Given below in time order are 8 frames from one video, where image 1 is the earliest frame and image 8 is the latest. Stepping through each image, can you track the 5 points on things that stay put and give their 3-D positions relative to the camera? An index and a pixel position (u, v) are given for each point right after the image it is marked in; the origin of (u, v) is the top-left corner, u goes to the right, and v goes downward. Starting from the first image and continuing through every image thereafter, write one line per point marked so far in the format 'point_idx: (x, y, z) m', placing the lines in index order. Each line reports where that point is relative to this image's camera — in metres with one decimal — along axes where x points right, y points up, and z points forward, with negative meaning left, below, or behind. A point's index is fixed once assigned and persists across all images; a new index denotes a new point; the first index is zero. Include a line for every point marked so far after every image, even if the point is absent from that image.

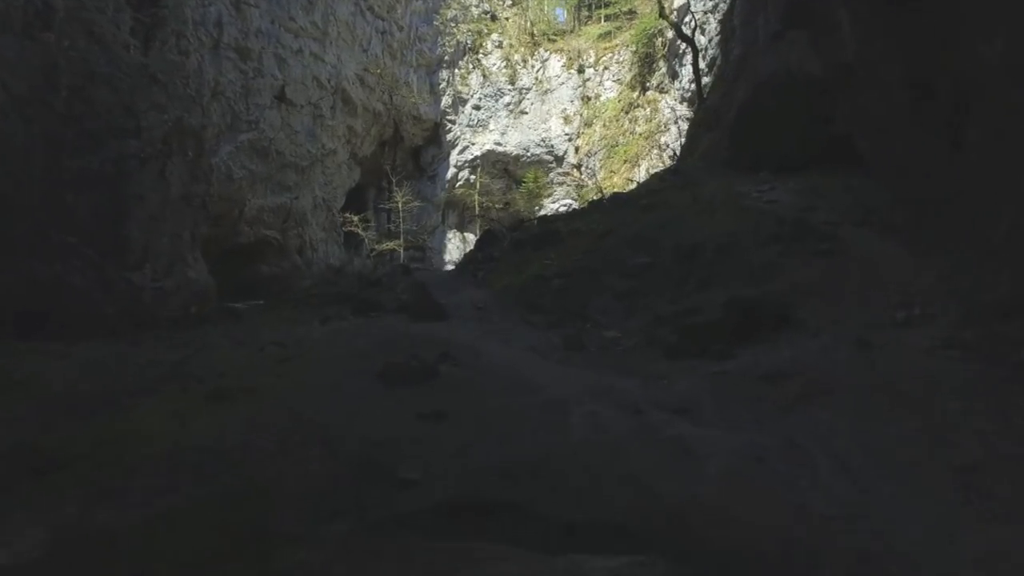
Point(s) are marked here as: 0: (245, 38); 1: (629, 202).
0: (-18.7, +17.6, +18.4) m
1: (+5.5, +3.7, +11.7) m
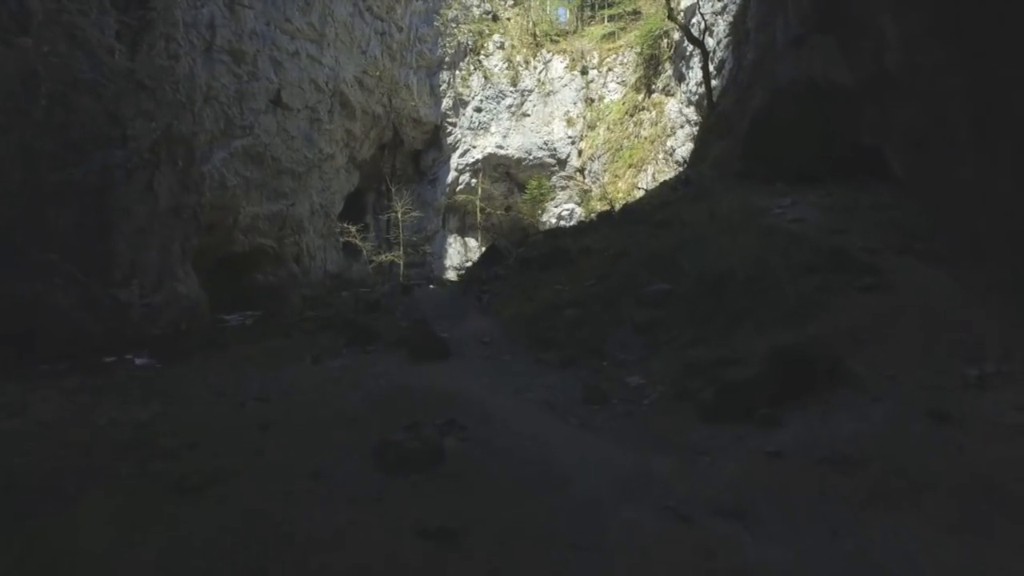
0: (-18.5, +16.8, +17.8) m
1: (+5.7, +2.9, +11.1) m
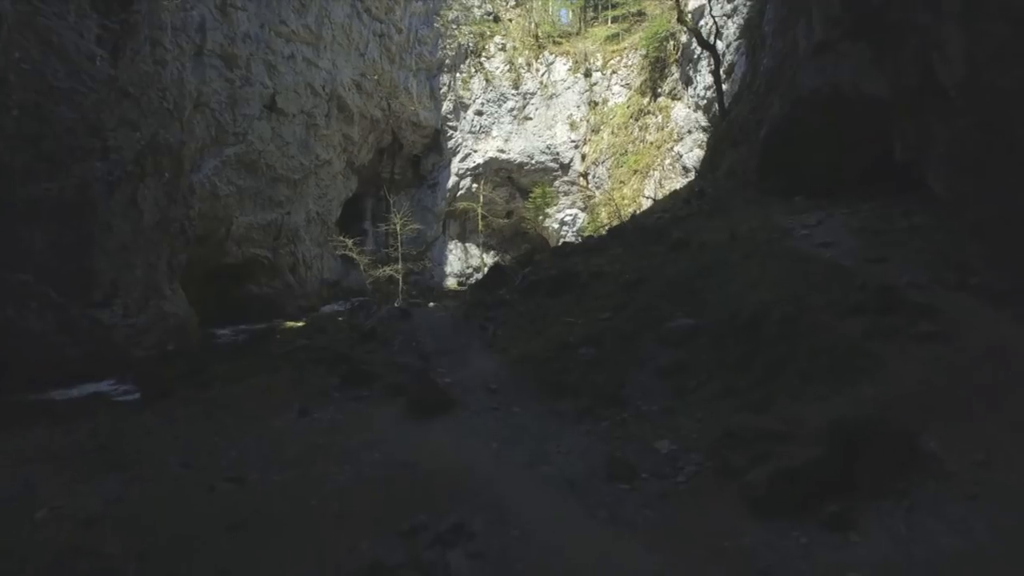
0: (-18.3, +15.9, +17.1) m
1: (+5.9, +2.0, +10.4) m
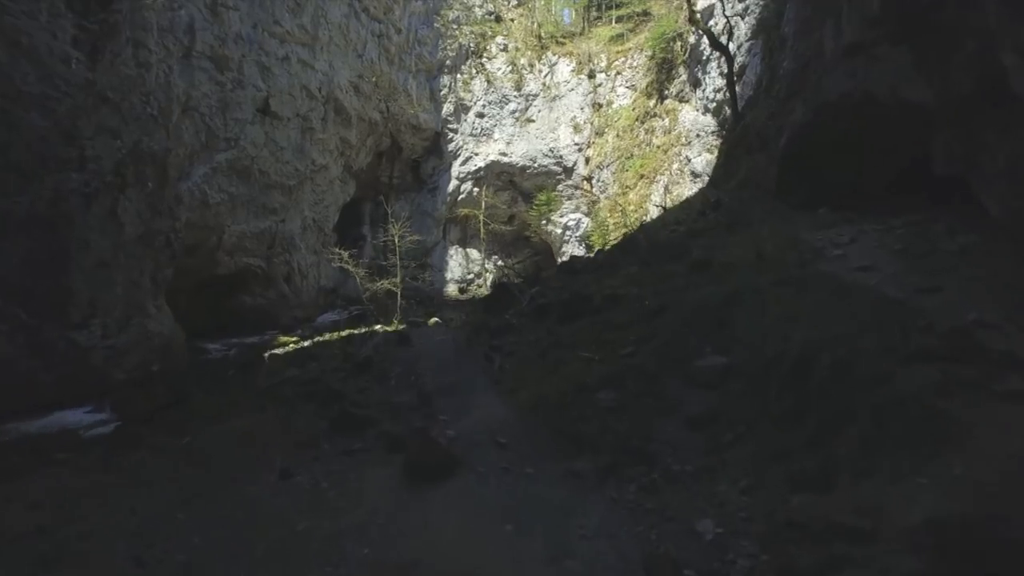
0: (-18.0, +15.1, +16.3) m
1: (+6.2, +1.2, +9.6) m
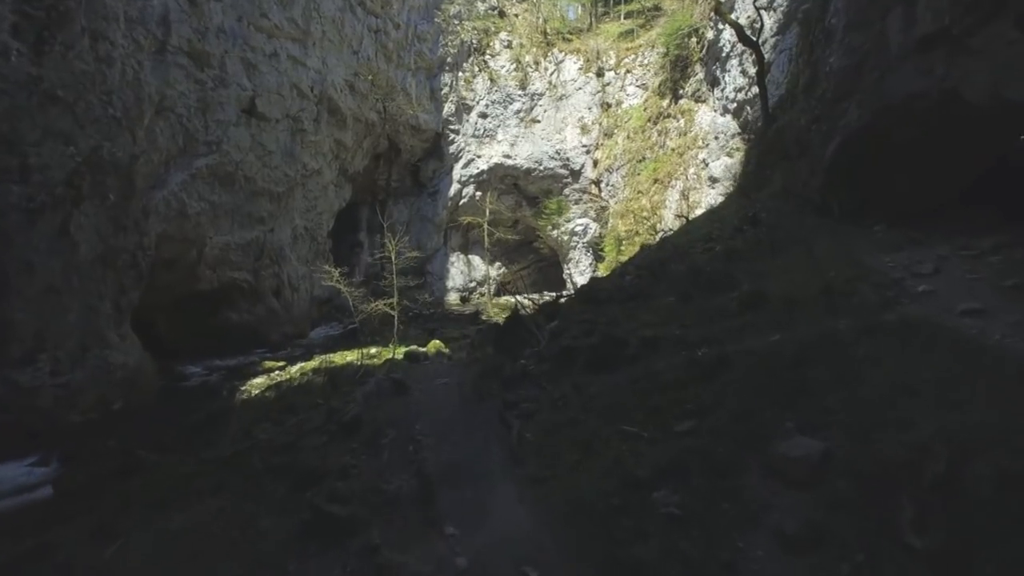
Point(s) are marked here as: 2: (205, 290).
0: (-17.5, +14.1, +14.8) m
1: (+6.6, +0.2, +8.2) m
2: (-19.0, -0.1, +16.2) m
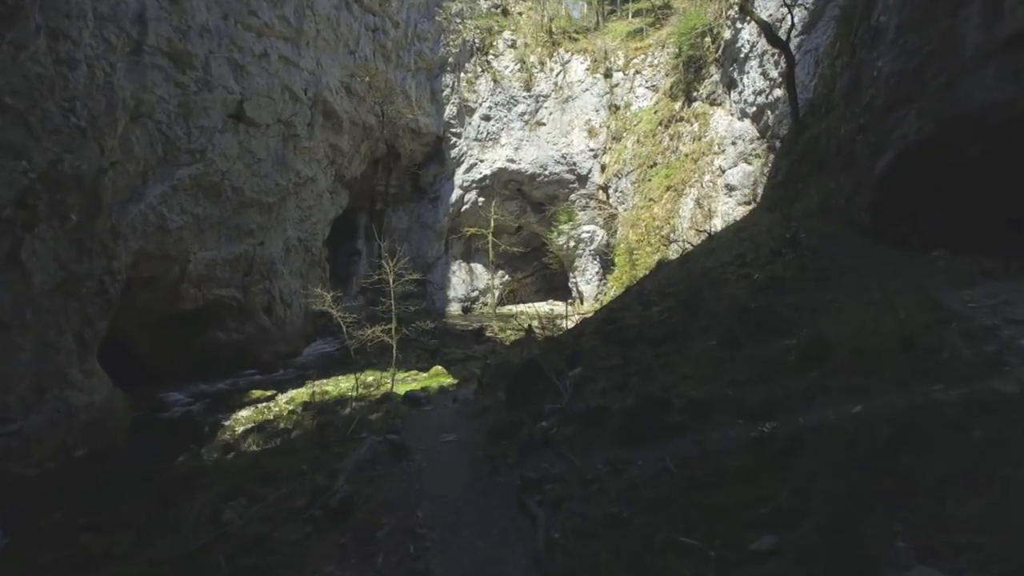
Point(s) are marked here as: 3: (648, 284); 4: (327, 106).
0: (-17.1, +13.0, +13.6) m
1: (+7.1, -1.0, +7.1) m
2: (-18.6, -1.2, +15.1) m
3: (+6.9, +0.1, +13.2) m
4: (-13.9, +13.7, +19.8) m
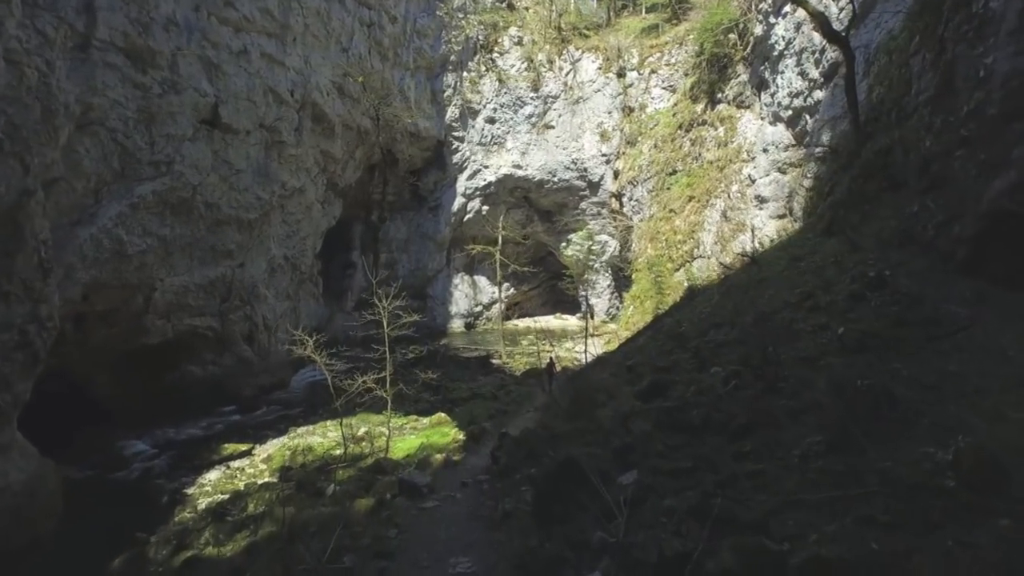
0: (-16.4, +11.4, +11.7) m
1: (+7.7, -2.5, +5.2) m
2: (-17.9, -2.8, +13.2) m
3: (+7.6, -1.5, +11.4) m
4: (-13.3, +12.2, +17.8) m
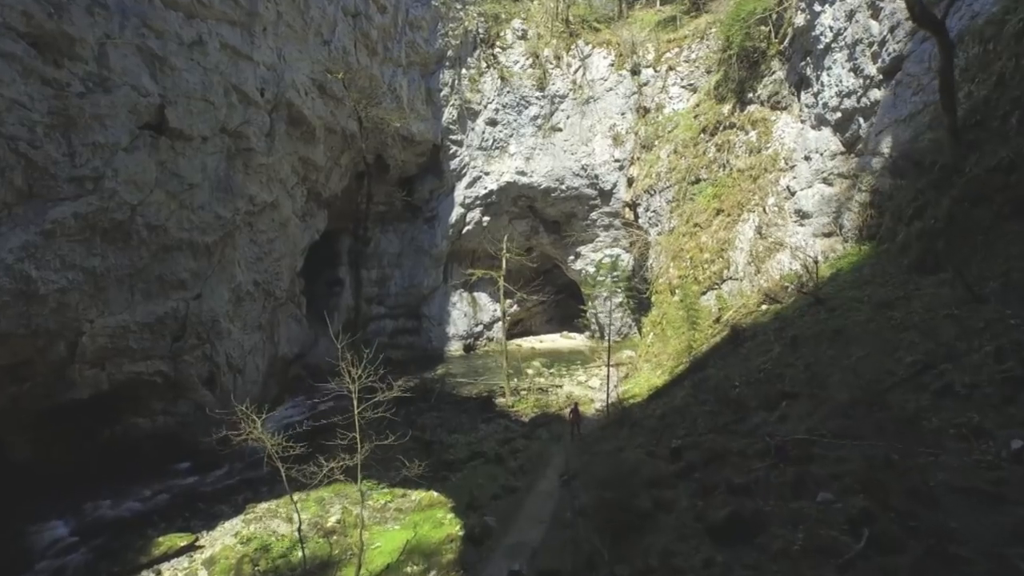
0: (-16.1, +9.7, +9.3) m
1: (+8.1, -4.3, +2.8) m
2: (-17.6, -4.5, +10.8) m
3: (+7.9, -3.2, +9.0) m
4: (-13.0, +10.5, +15.4) m
